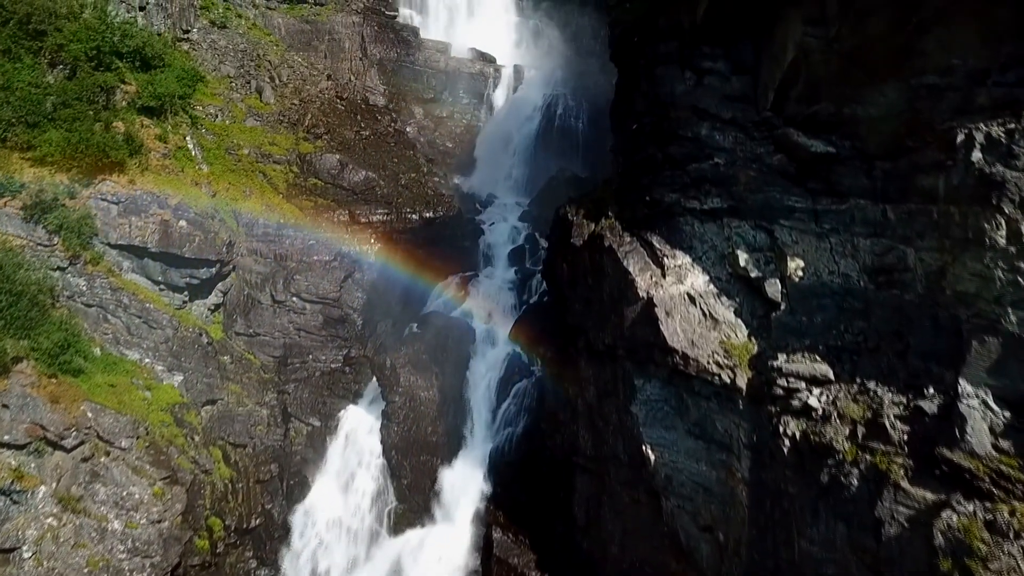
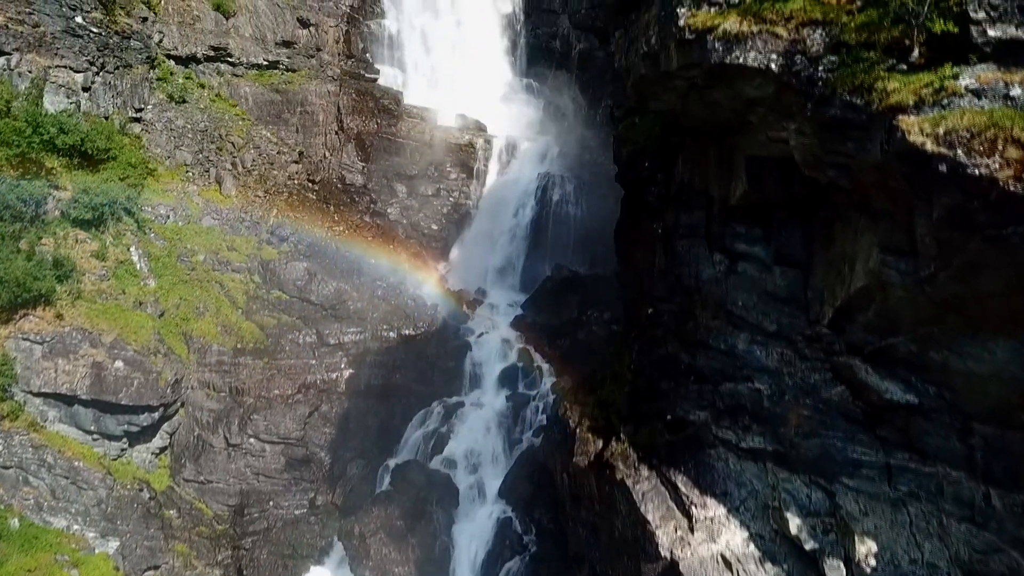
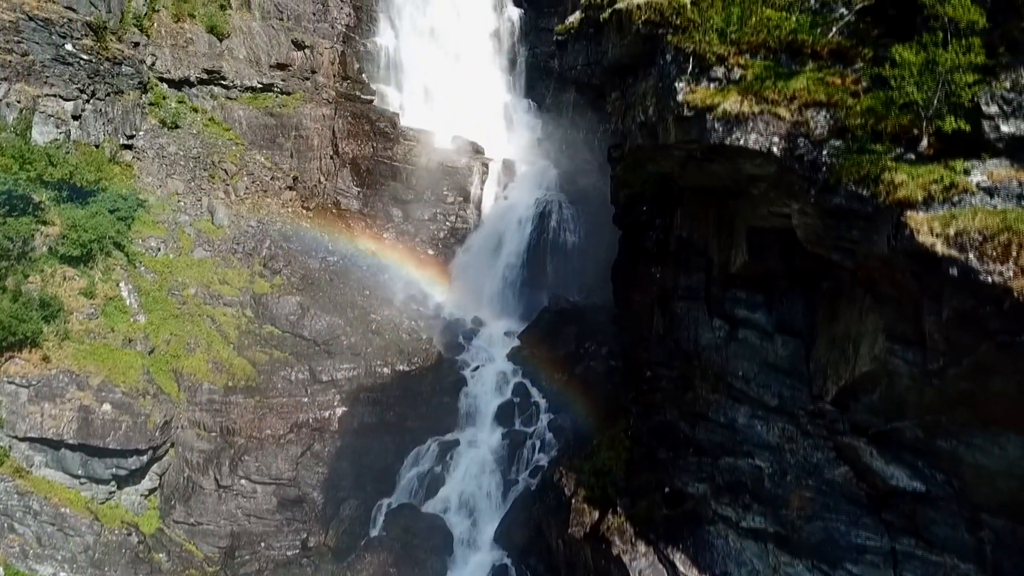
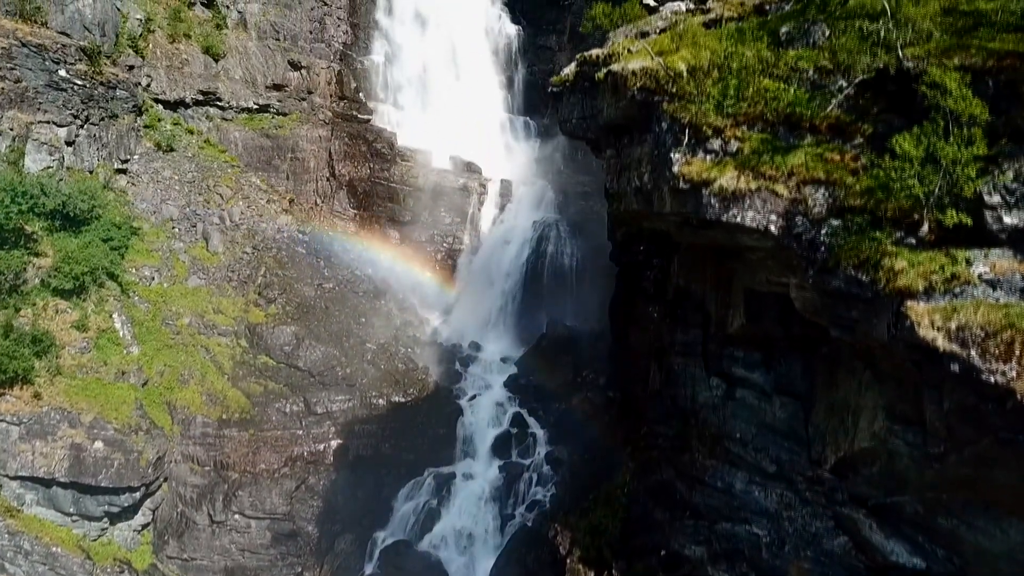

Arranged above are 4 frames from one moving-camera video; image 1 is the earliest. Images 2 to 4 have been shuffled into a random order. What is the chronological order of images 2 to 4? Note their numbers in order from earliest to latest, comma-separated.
2, 3, 4
